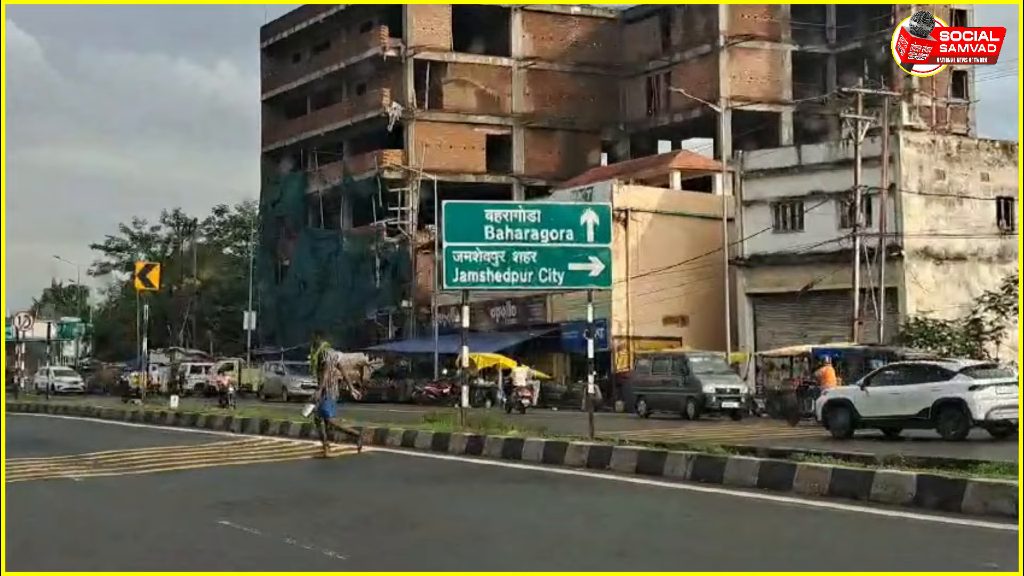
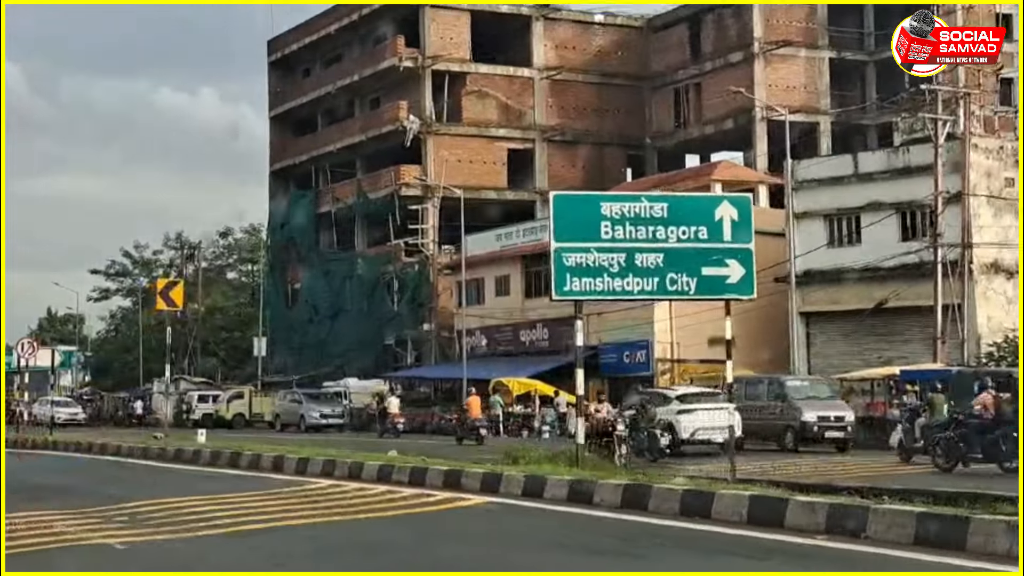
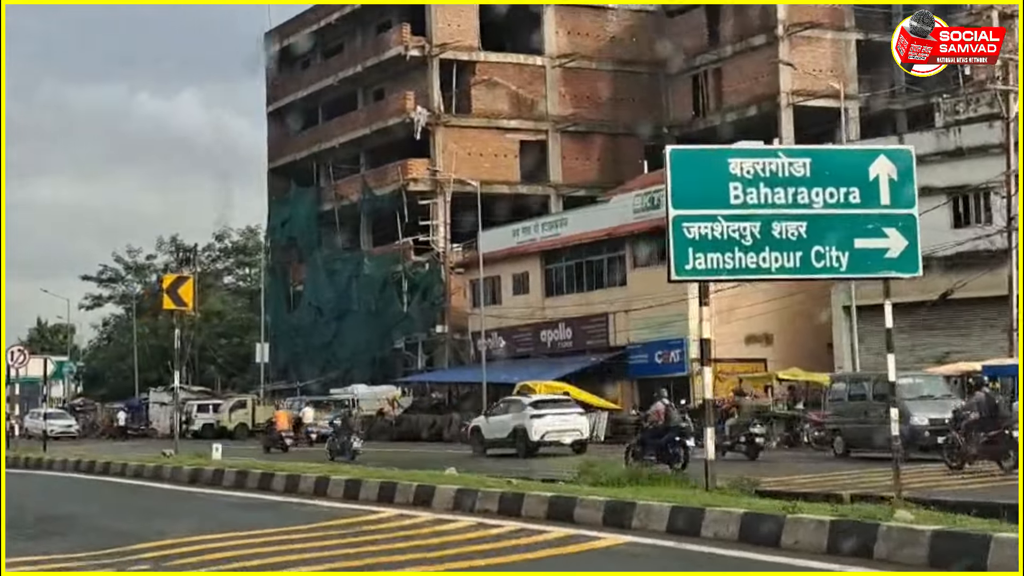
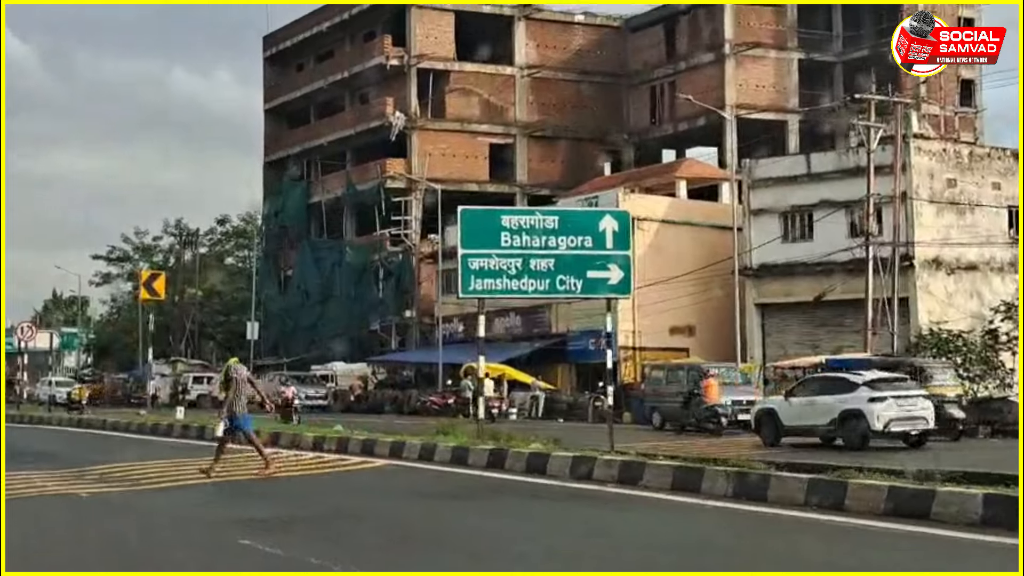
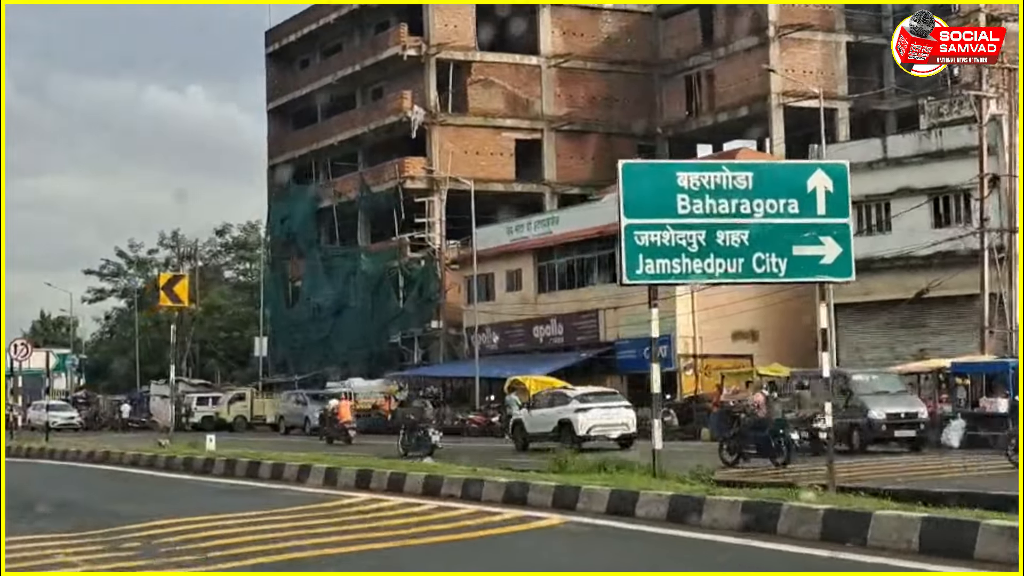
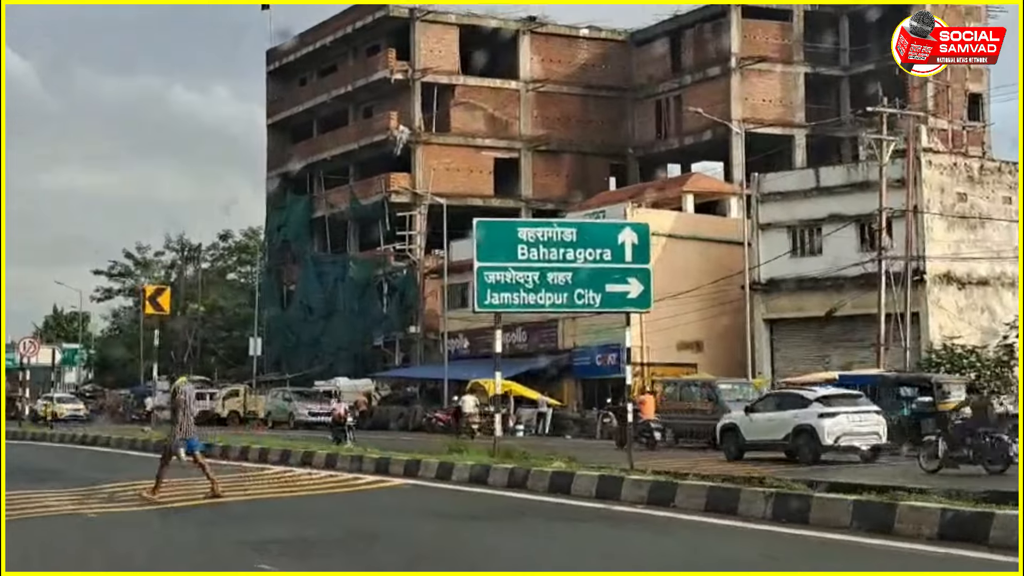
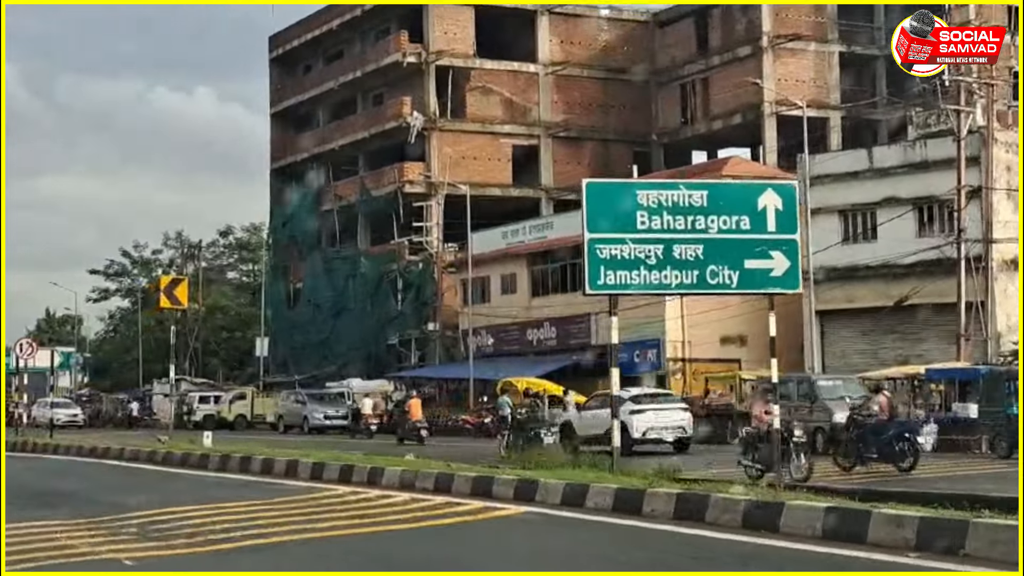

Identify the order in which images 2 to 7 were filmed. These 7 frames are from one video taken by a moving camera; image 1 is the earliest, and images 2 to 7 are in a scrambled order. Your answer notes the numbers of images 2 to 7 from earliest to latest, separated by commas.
4, 6, 2, 7, 5, 3
